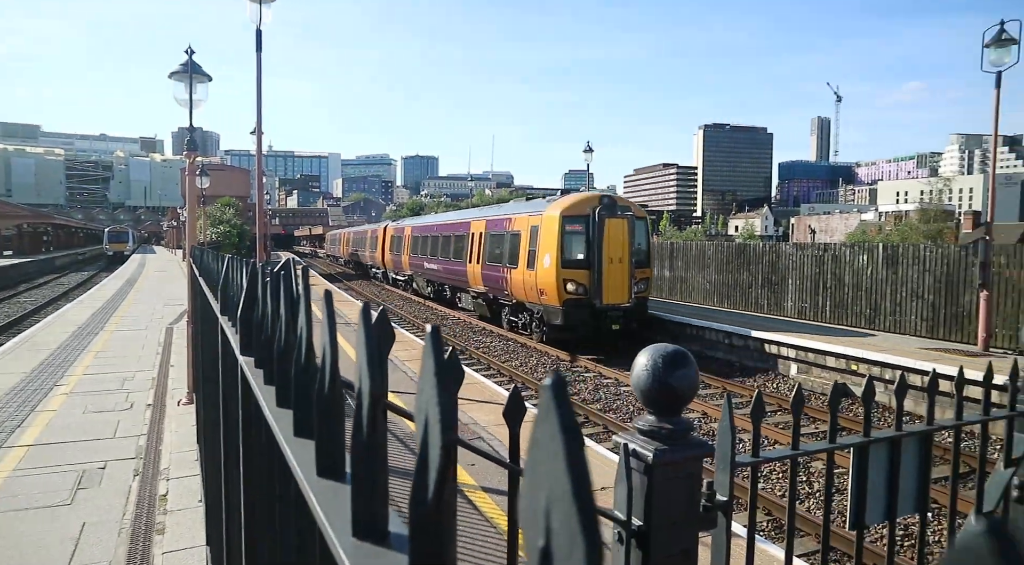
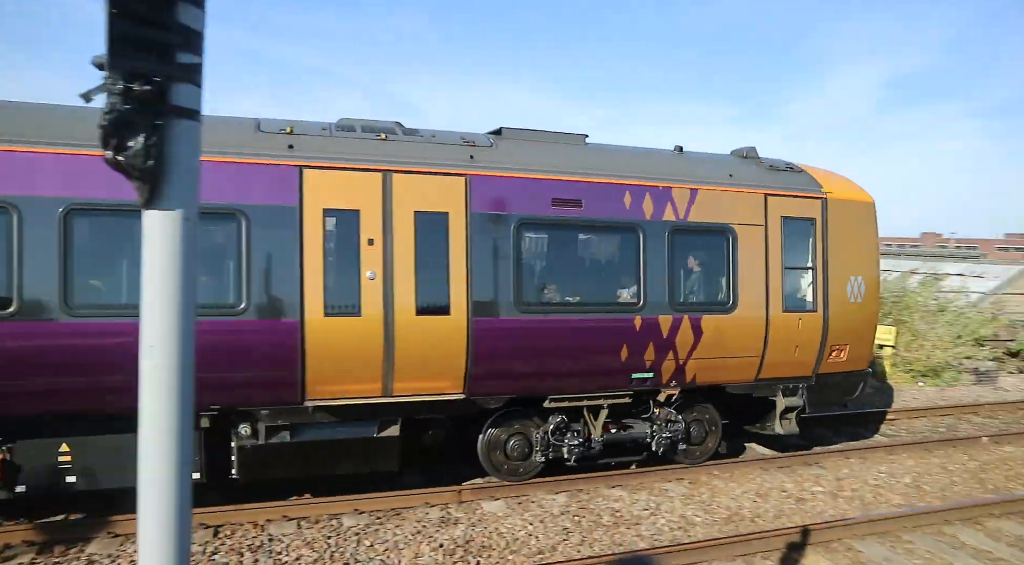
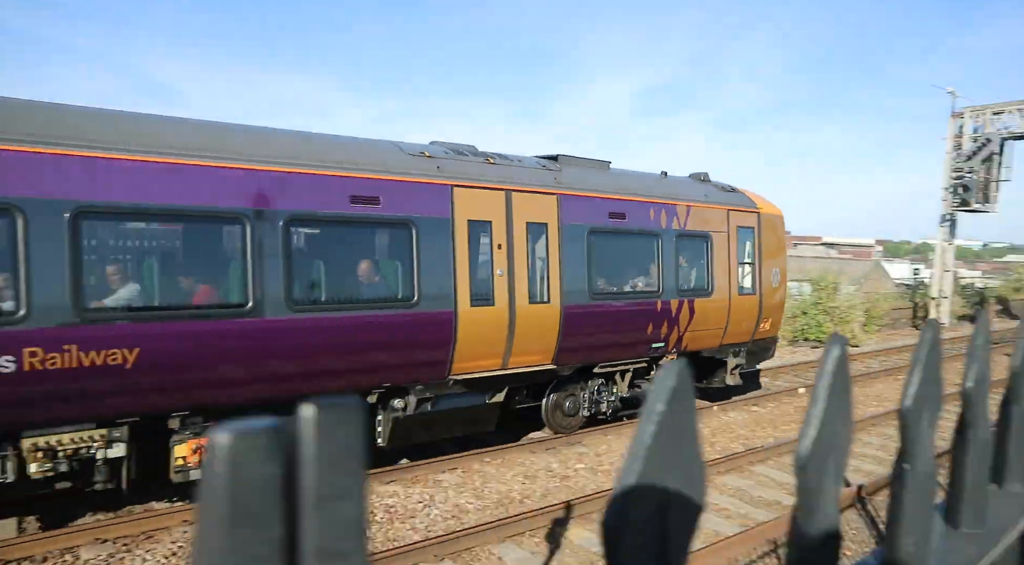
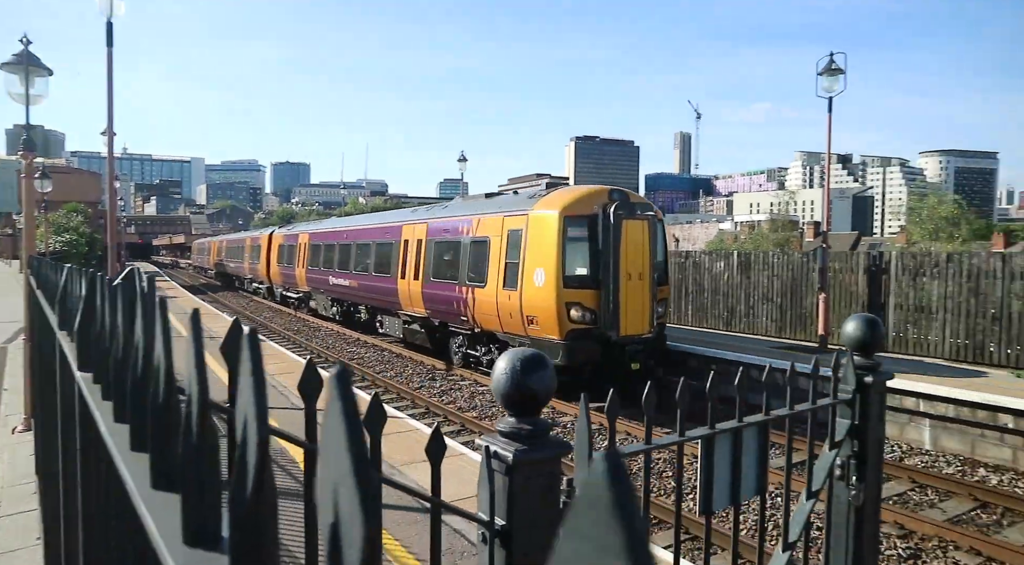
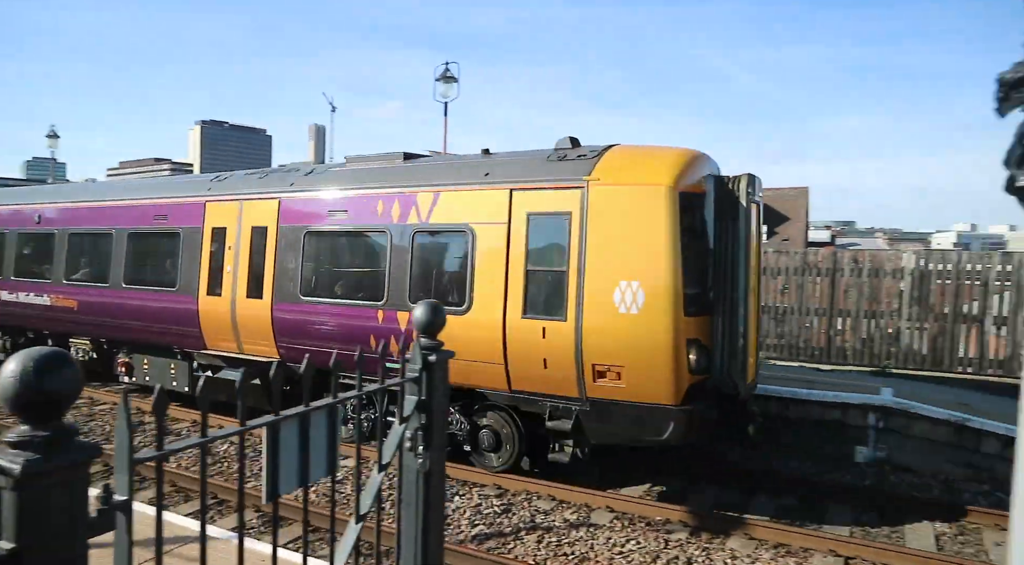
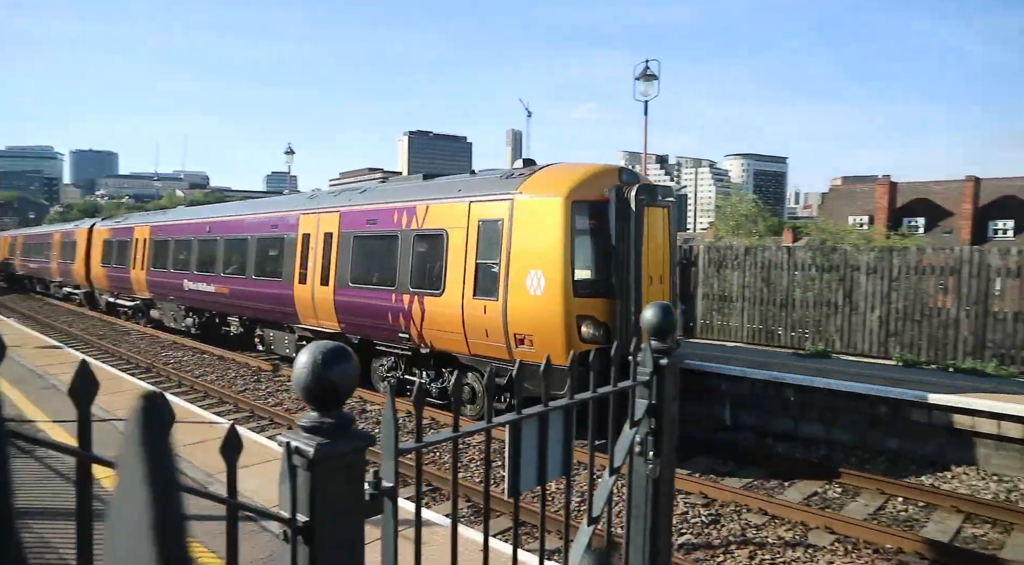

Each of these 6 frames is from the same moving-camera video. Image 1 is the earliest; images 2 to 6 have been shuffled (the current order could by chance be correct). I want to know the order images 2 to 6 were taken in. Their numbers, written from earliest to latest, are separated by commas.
4, 6, 5, 2, 3
